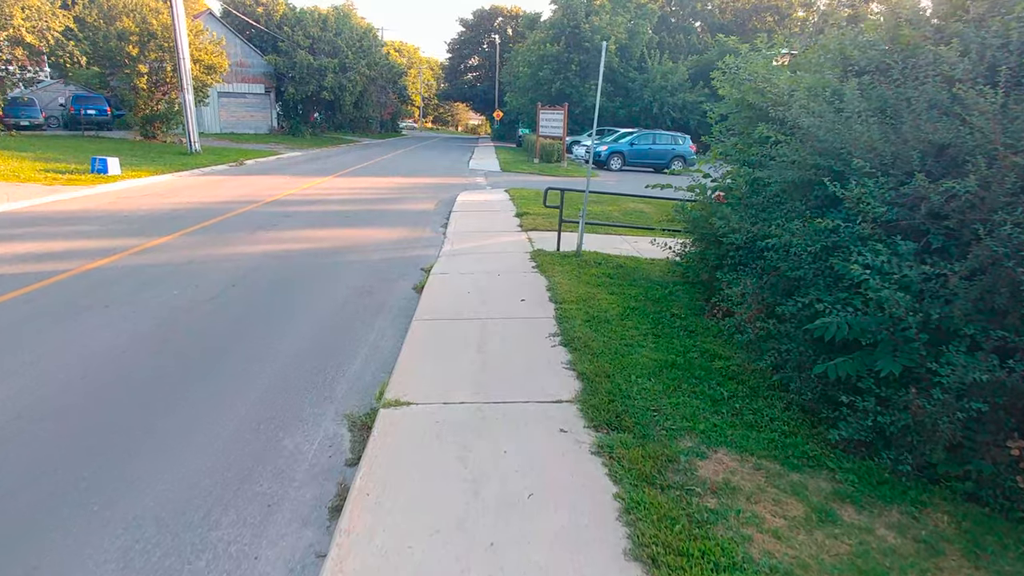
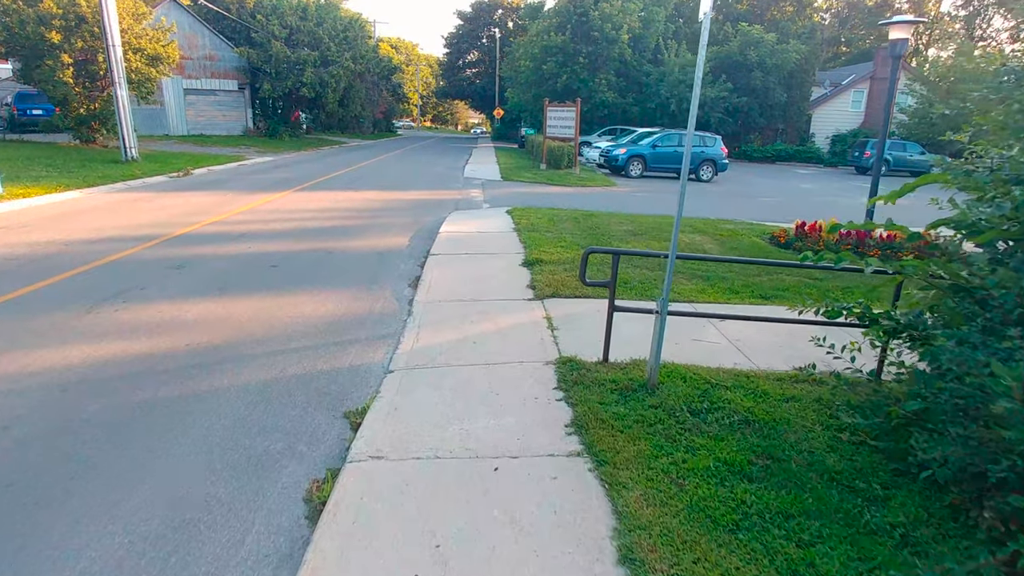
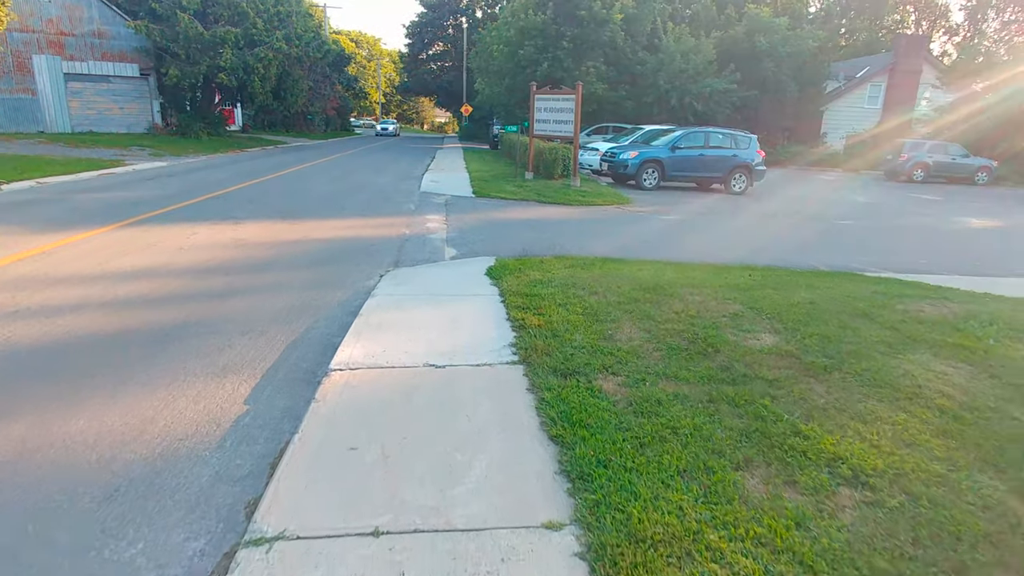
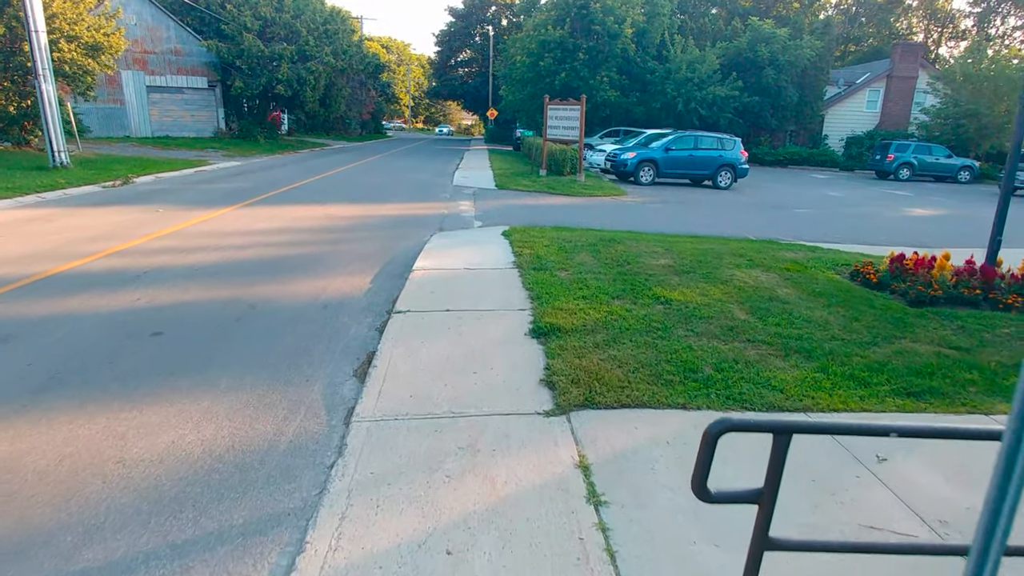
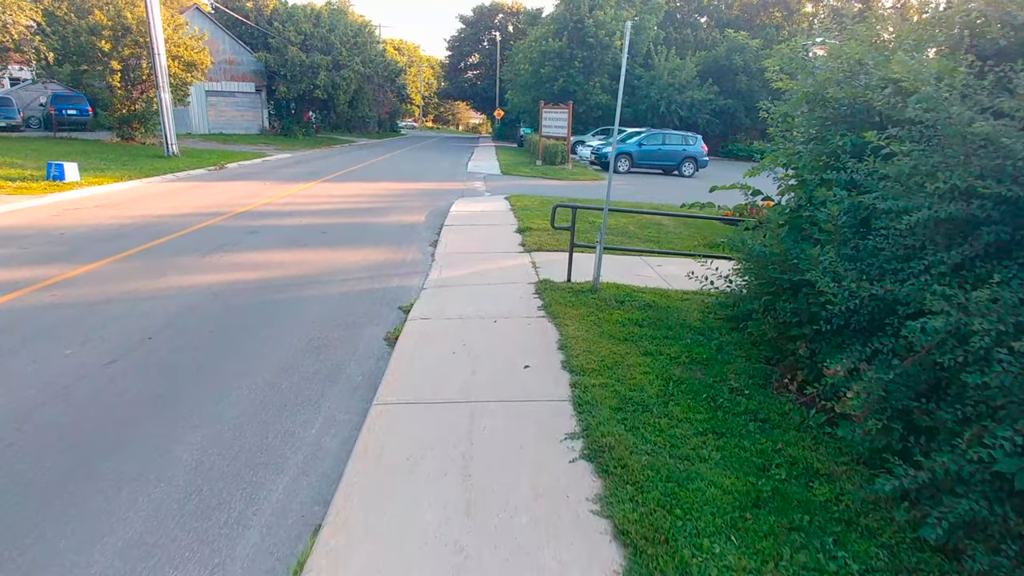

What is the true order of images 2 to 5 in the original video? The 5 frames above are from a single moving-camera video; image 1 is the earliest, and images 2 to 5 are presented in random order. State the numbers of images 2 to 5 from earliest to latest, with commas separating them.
5, 2, 4, 3
